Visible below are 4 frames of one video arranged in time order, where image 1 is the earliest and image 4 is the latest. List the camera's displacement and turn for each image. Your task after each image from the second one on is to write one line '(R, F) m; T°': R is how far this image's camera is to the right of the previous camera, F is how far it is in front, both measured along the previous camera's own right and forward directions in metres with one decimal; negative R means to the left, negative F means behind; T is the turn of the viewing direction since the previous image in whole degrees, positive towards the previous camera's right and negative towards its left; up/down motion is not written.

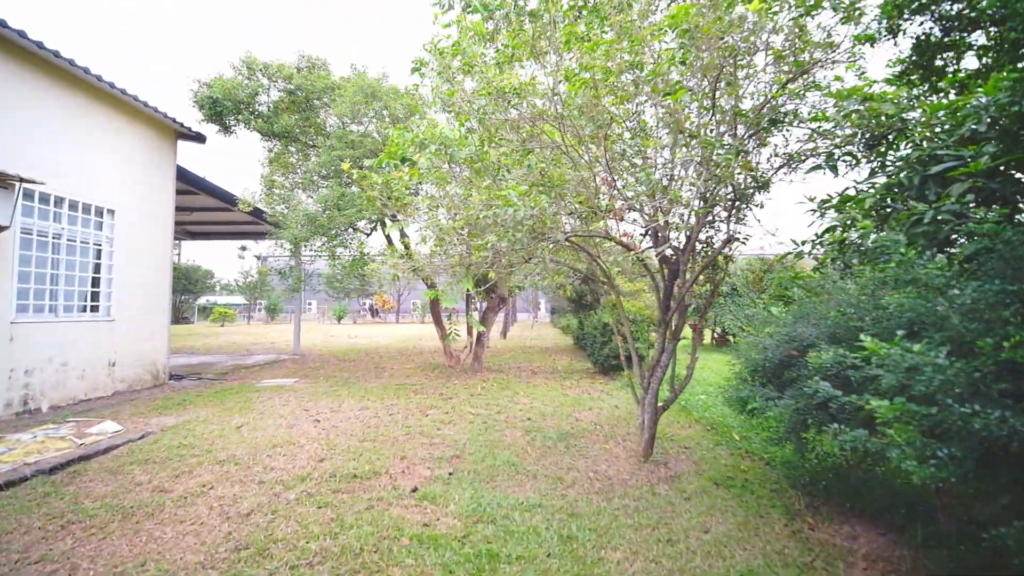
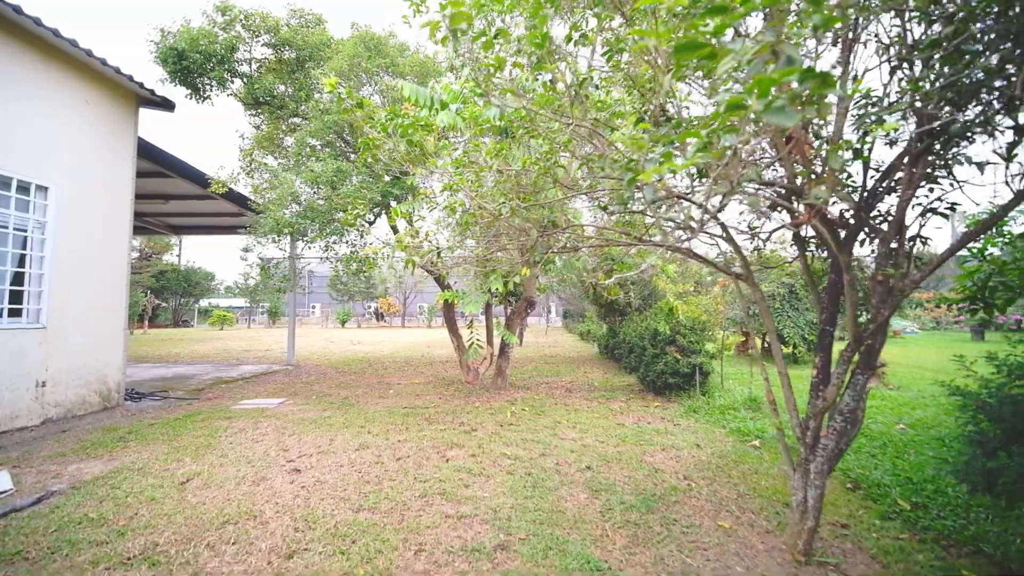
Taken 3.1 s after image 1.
(-0.4, +1.4) m; -1°
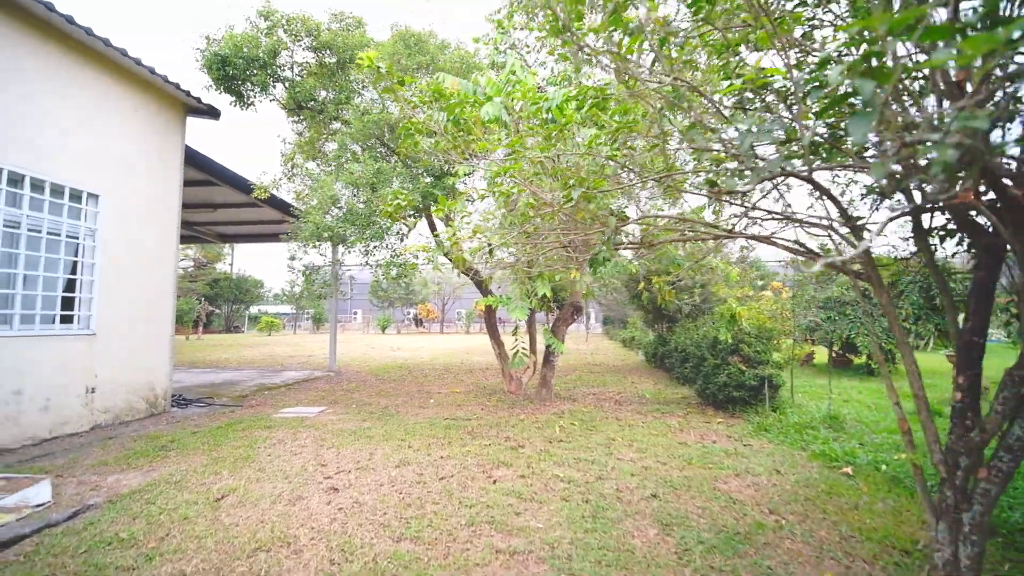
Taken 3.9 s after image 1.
(-0.1, +0.4) m; -5°
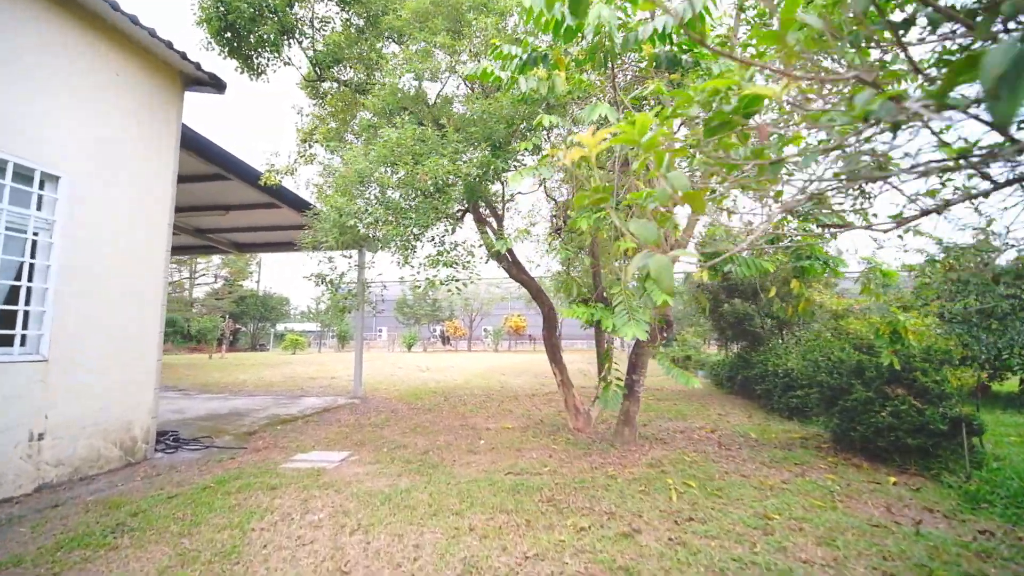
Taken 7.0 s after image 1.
(-0.6, +1.4) m; -3°
